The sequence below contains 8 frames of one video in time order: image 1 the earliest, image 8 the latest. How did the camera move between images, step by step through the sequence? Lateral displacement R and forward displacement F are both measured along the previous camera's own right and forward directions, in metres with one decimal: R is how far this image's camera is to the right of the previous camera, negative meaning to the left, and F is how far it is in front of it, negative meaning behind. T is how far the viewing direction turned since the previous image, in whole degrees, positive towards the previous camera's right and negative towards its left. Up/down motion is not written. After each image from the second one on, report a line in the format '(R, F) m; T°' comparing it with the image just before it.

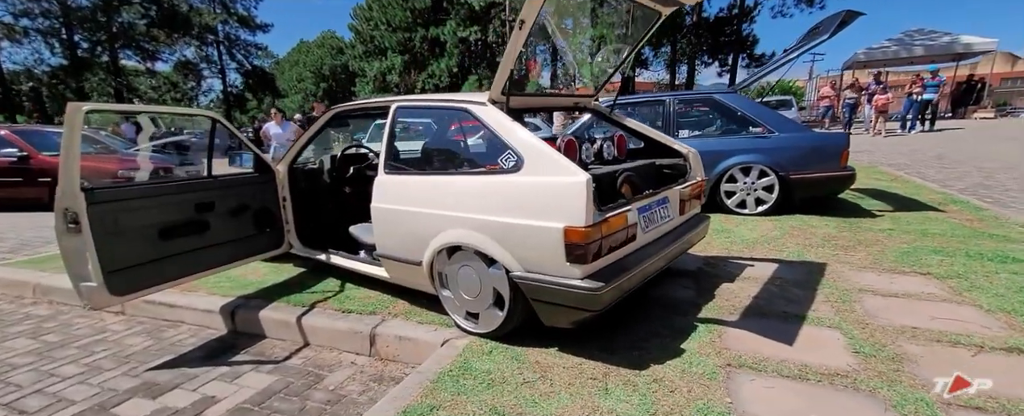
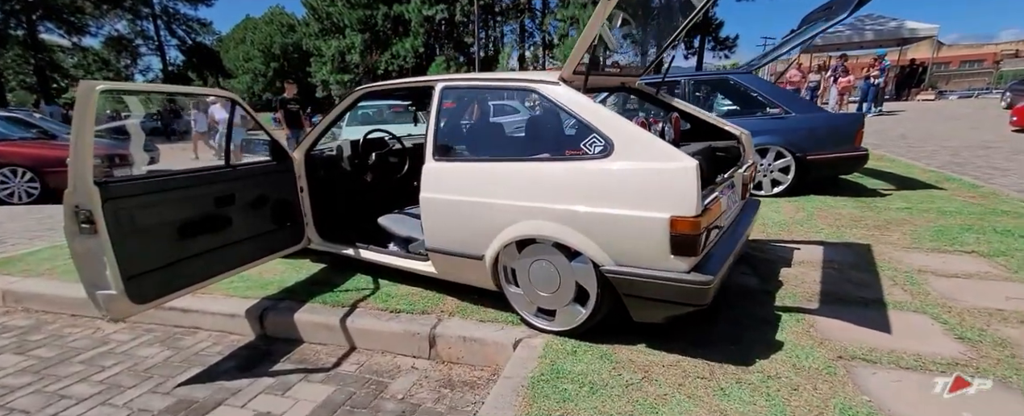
(-0.6, +0.2) m; +5°
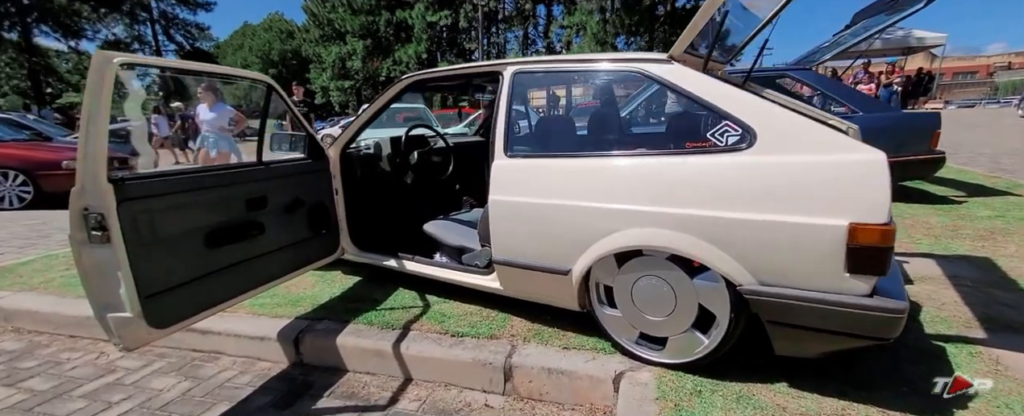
(-0.5, +0.4) m; 0°
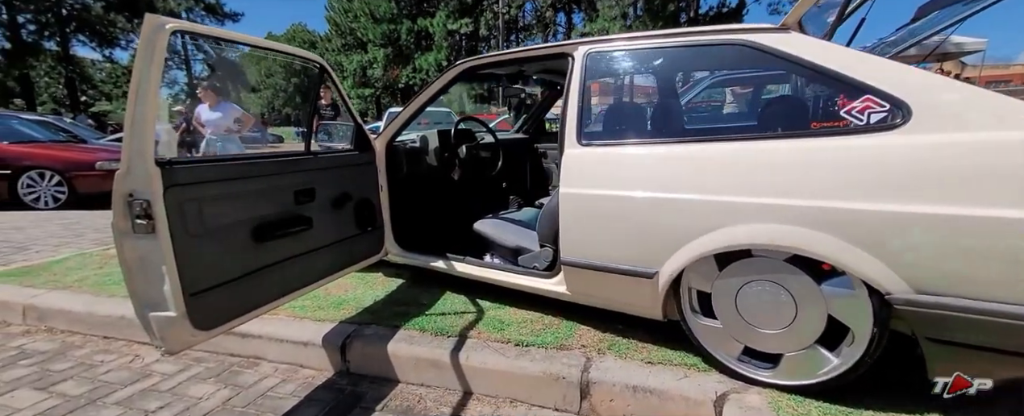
(-0.3, +0.2) m; -2°
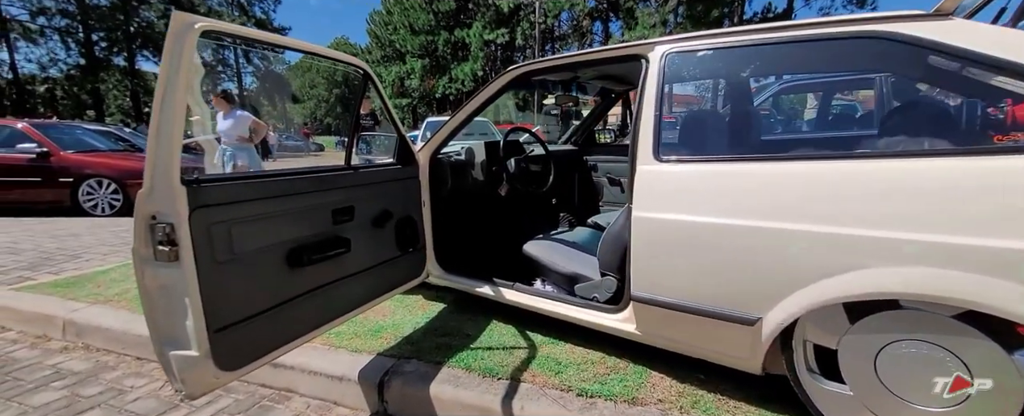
(-0.1, +0.3) m; -4°
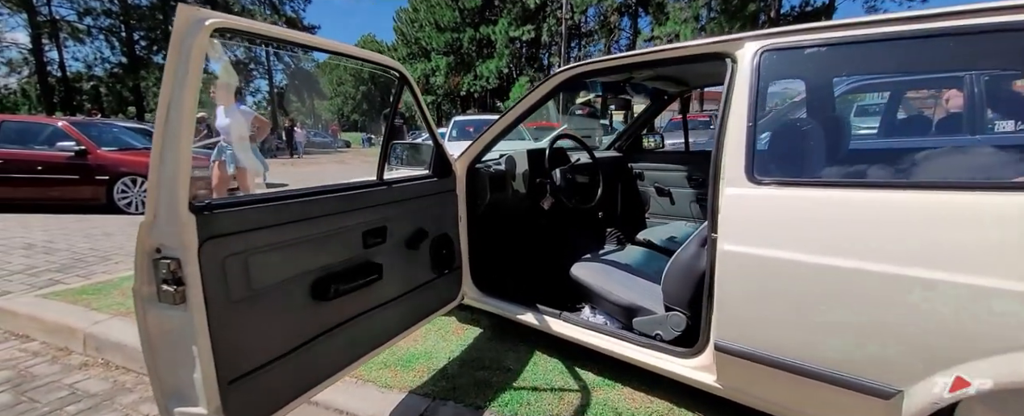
(-0.1, +0.3) m; -3°
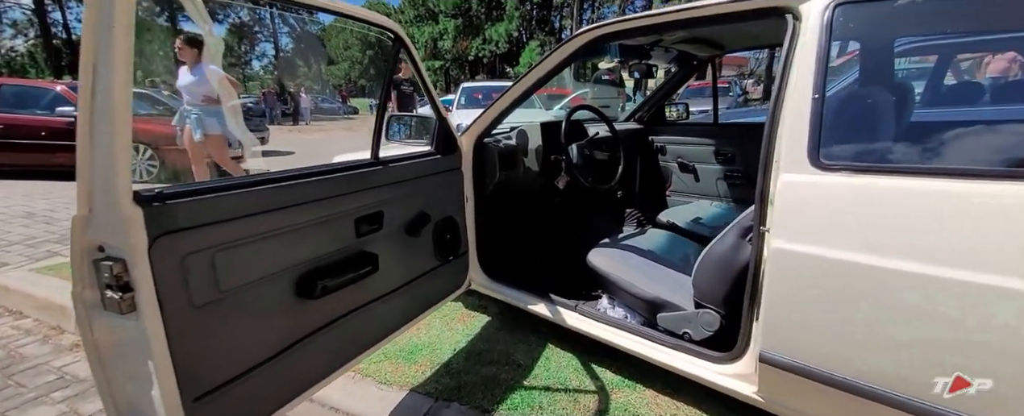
(0.0, +0.2) m; -1°
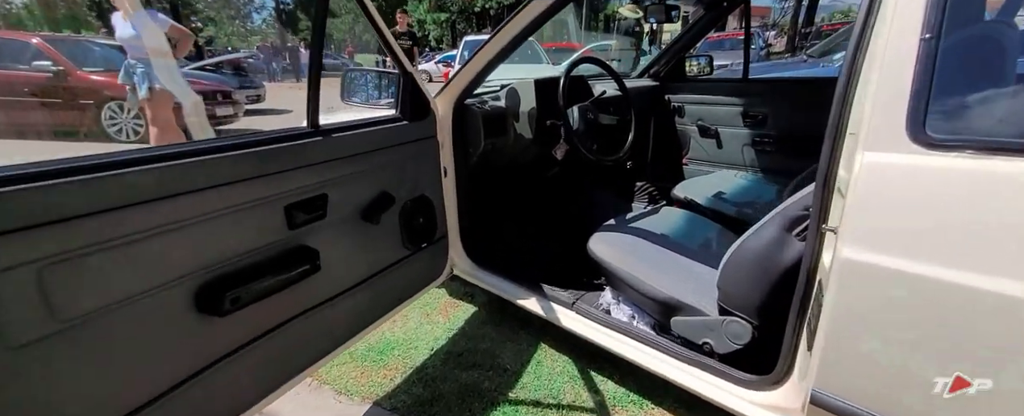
(+0.1, +0.4) m; -1°
